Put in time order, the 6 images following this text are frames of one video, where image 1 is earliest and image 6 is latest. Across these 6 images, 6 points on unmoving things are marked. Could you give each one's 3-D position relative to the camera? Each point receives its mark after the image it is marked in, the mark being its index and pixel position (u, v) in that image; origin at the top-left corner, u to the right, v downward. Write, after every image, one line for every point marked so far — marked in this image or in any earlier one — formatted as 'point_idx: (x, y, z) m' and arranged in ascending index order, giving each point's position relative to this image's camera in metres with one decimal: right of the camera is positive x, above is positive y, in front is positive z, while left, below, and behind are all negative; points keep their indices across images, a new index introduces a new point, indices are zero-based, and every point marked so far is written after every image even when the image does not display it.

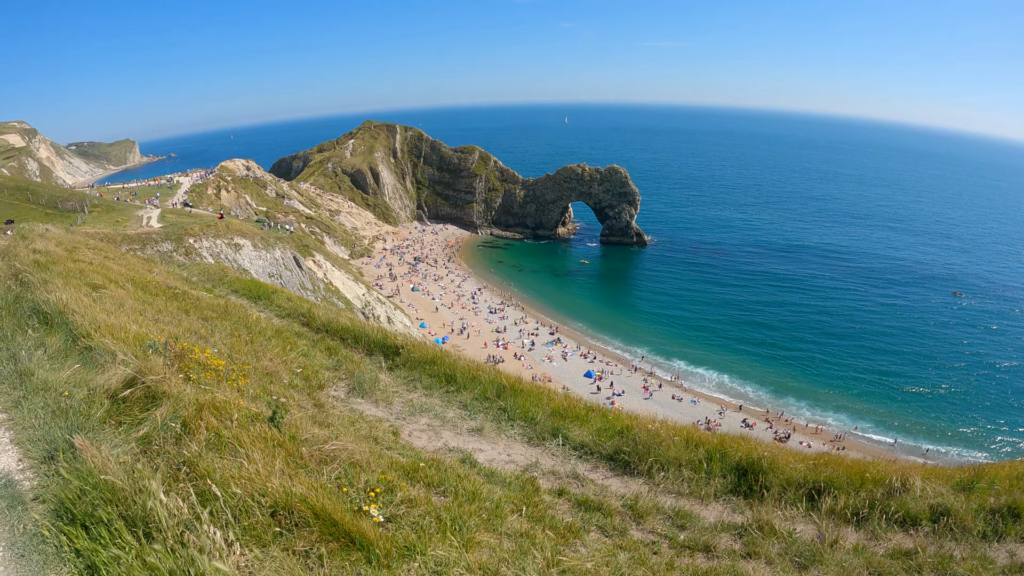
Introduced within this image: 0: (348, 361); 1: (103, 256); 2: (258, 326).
0: (-4.0, -2.0, +11.4) m
1: (-12.6, +0.9, +13.9) m
2: (-6.6, -1.0, +11.5) m
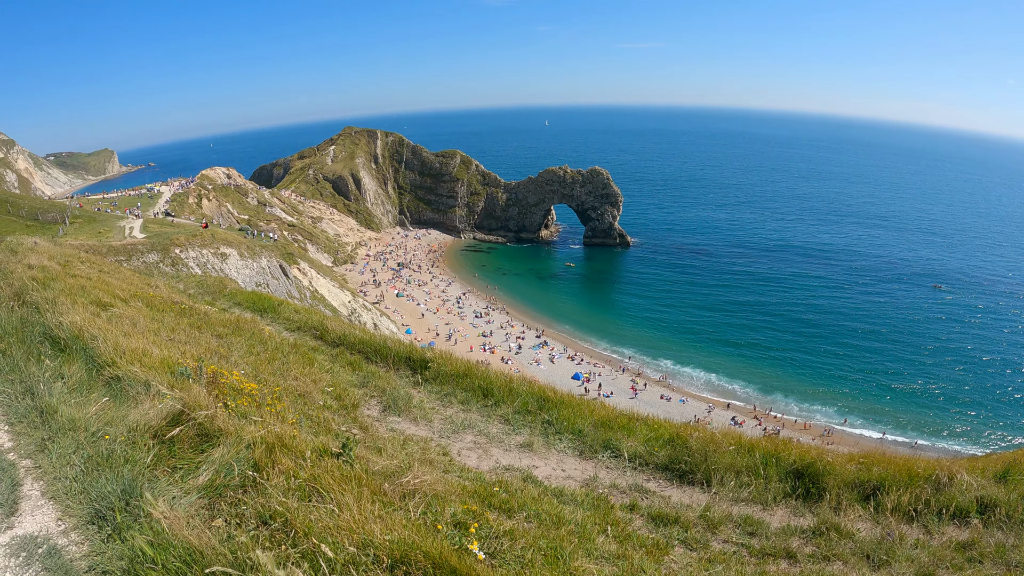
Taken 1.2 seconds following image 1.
0: (-3.1, -2.2, +10.8) m
1: (-11.9, +0.4, +12.8) m
2: (-5.8, -1.3, +10.7) m
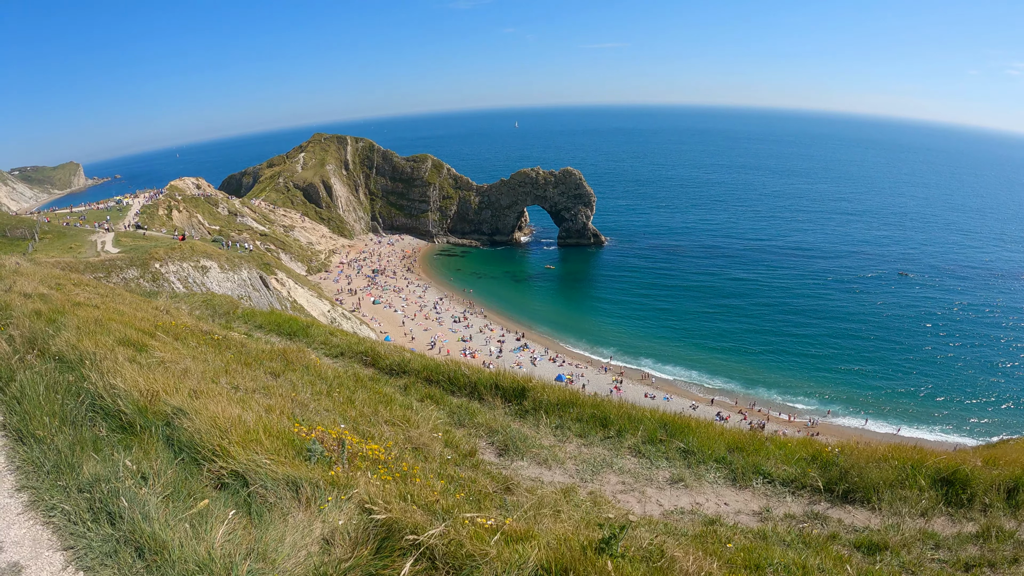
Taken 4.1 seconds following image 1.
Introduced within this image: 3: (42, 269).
0: (-0.9, -2.5, +9.0) m
1: (-9.9, -0.3, +10.3) m
2: (-3.6, -1.7, +8.7) m
3: (-17.2, +0.7, +15.7) m
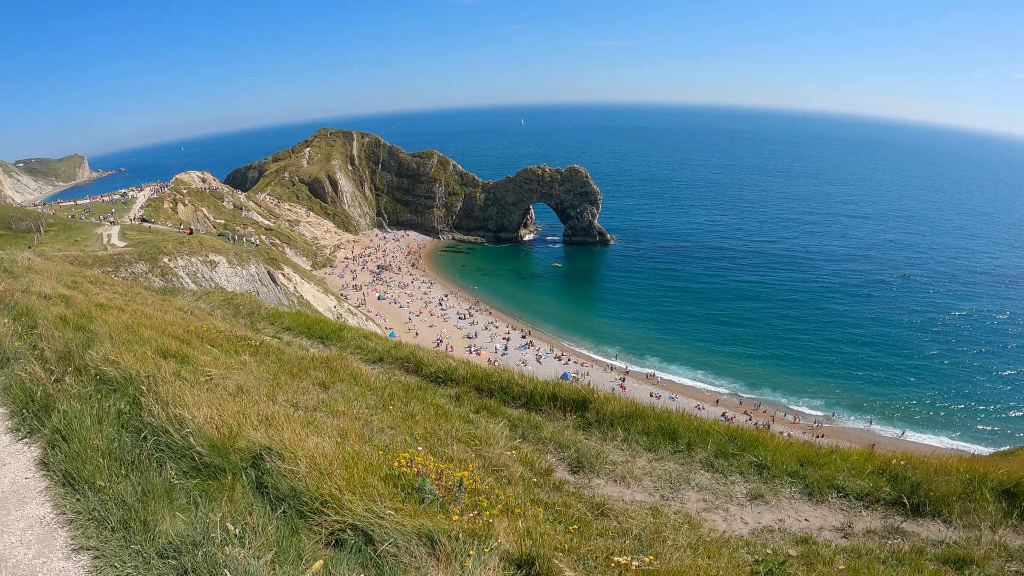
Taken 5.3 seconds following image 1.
0: (+0.3, -2.6, +8.3) m
1: (-8.7, -0.3, +9.5) m
2: (-2.4, -1.8, +8.0) m
3: (-16.1, +0.8, +14.9) m
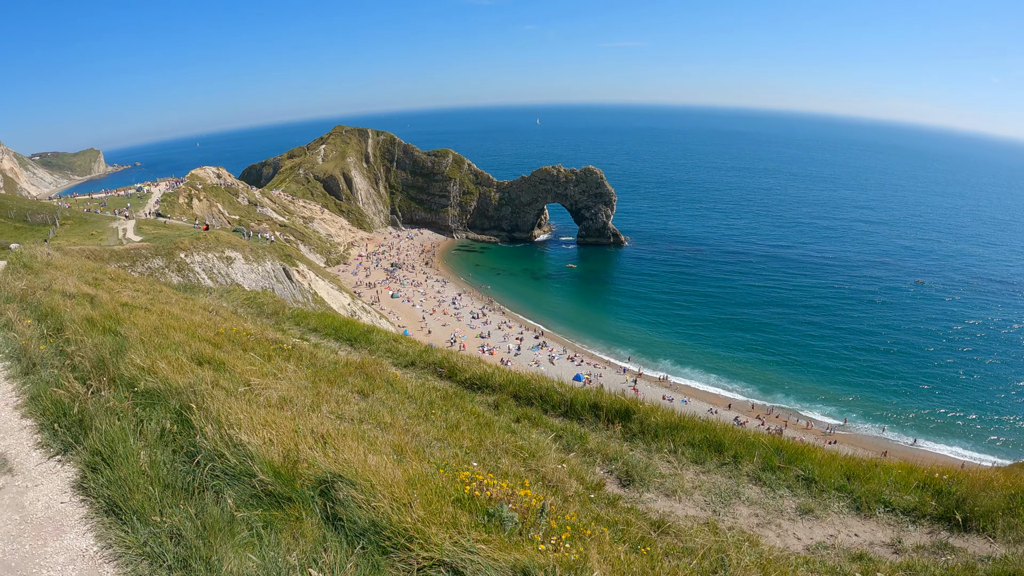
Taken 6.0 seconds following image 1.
0: (+1.1, -2.6, +7.8) m
1: (-7.9, -0.2, +9.2) m
2: (-1.6, -1.8, +7.5) m
3: (-15.1, +0.9, +14.8) m
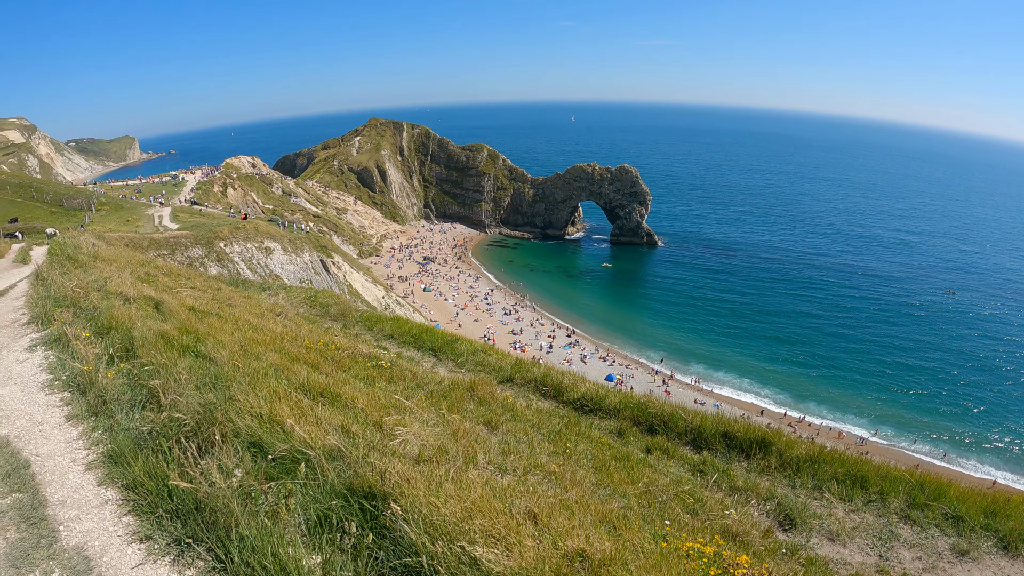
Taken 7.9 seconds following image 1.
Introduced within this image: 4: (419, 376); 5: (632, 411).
0: (+3.1, -2.8, +6.2) m
1: (-5.7, -0.2, +8.0) m
2: (+0.4, -1.9, +6.1) m
3: (-12.6, +1.2, +13.9) m
4: (-1.4, -1.2, +6.1) m
5: (+2.1, -2.3, +7.5) m
